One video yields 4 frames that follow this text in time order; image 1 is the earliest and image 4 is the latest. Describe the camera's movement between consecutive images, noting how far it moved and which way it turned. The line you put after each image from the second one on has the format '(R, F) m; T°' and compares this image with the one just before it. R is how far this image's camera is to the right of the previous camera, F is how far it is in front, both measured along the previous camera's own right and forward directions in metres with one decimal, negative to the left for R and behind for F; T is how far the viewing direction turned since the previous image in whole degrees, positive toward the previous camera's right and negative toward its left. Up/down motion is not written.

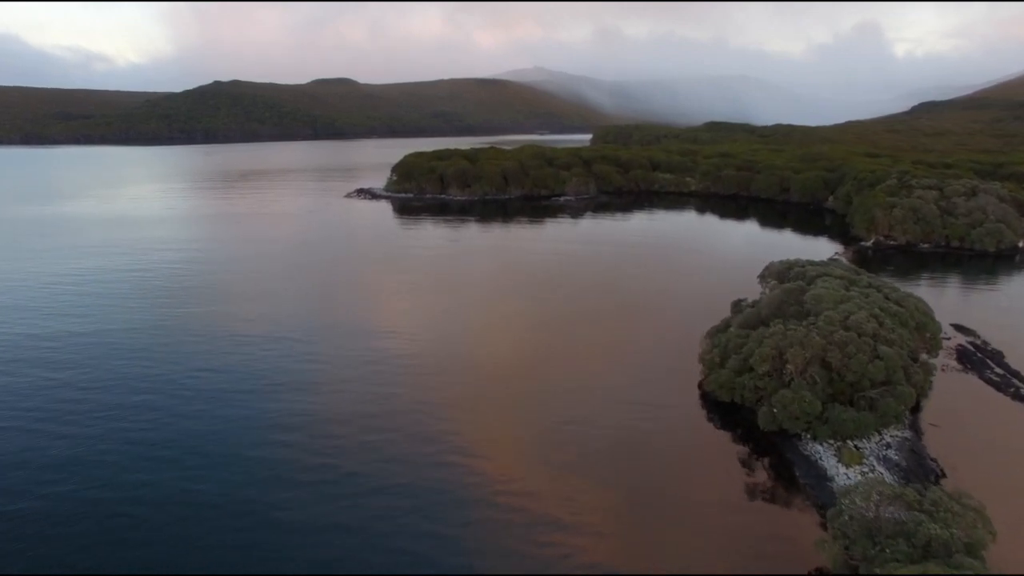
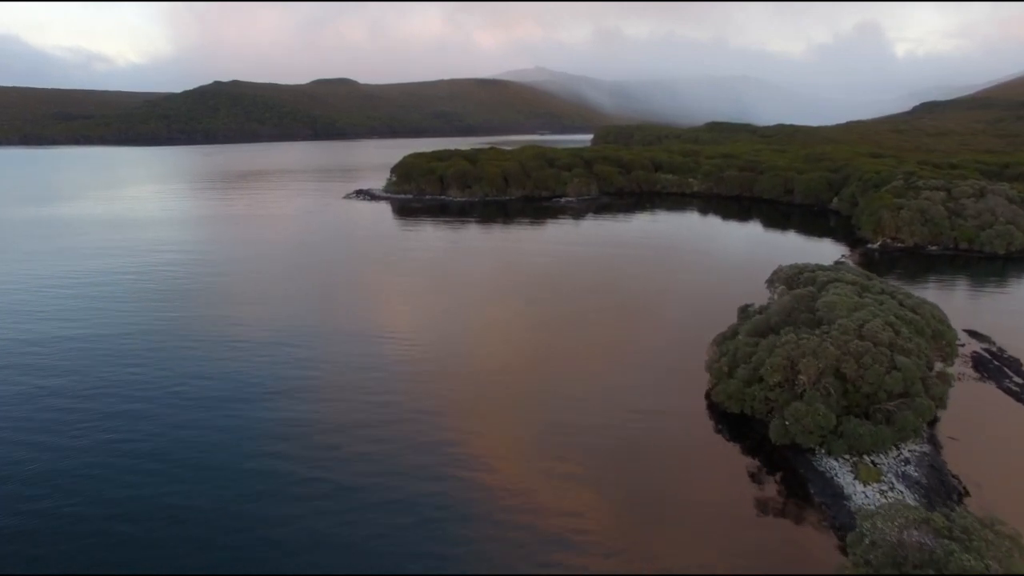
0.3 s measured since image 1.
(0.0, +0.3) m; 0°
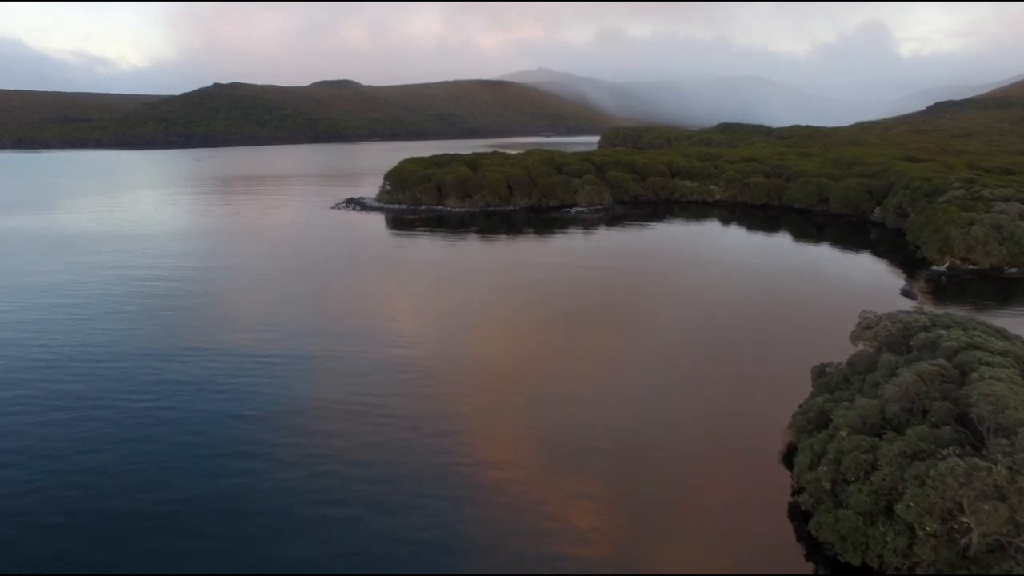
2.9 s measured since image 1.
(0.0, +2.7) m; 0°
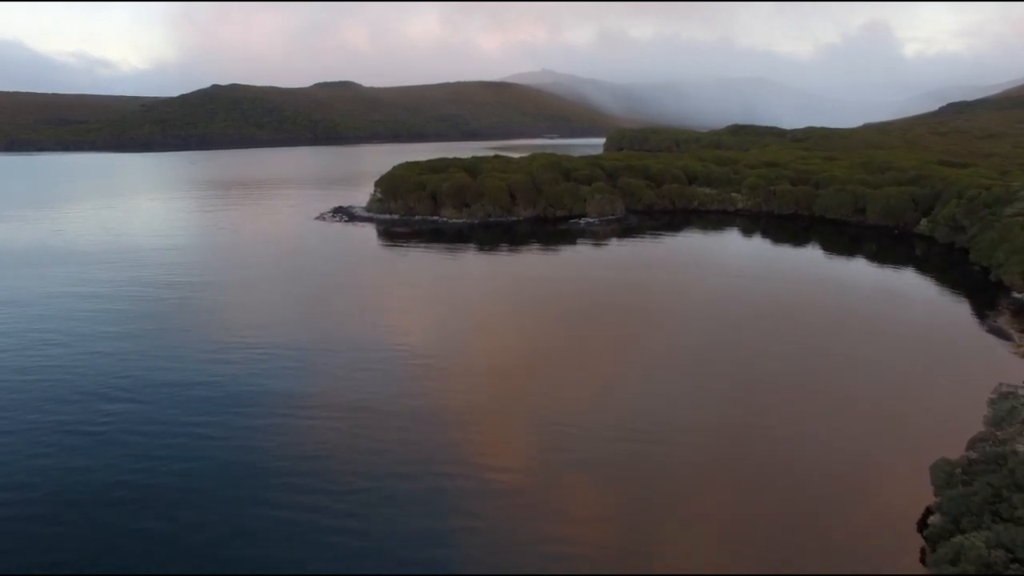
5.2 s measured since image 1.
(0.0, +2.6) m; 0°
